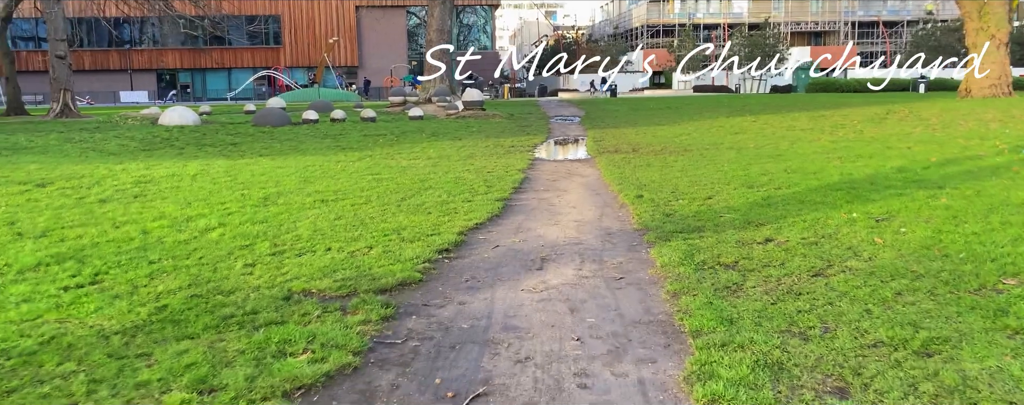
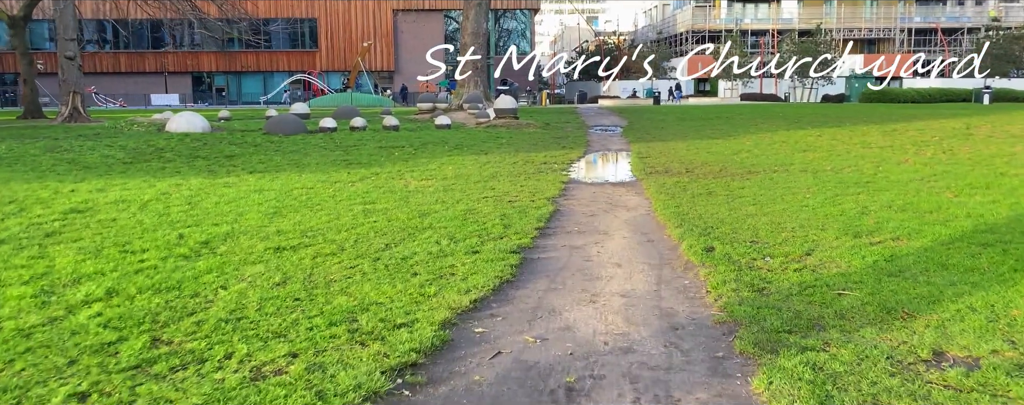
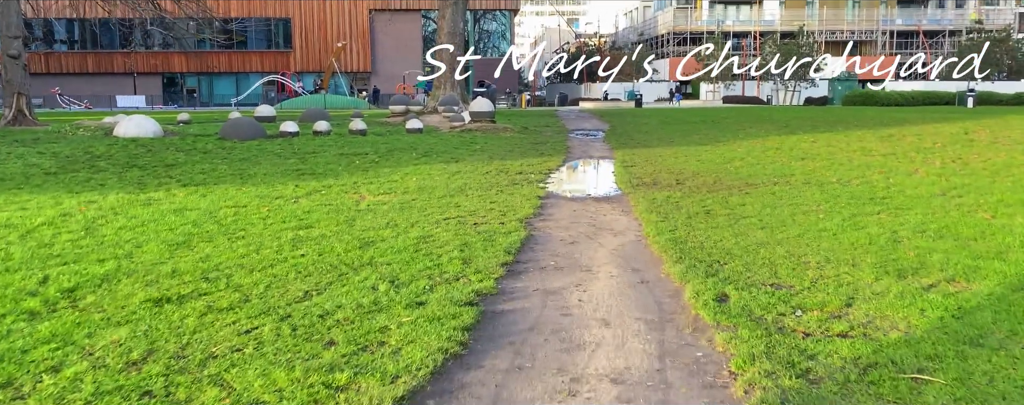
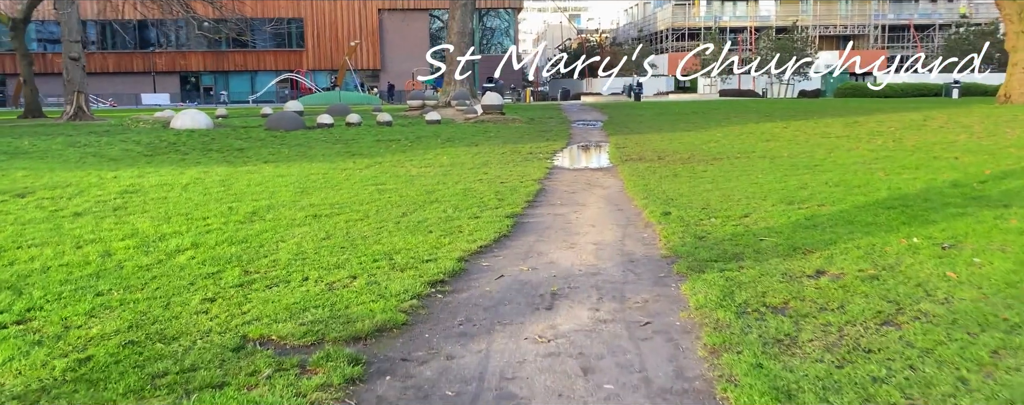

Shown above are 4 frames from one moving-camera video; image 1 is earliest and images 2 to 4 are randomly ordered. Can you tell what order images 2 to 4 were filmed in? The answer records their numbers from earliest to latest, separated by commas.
4, 2, 3
